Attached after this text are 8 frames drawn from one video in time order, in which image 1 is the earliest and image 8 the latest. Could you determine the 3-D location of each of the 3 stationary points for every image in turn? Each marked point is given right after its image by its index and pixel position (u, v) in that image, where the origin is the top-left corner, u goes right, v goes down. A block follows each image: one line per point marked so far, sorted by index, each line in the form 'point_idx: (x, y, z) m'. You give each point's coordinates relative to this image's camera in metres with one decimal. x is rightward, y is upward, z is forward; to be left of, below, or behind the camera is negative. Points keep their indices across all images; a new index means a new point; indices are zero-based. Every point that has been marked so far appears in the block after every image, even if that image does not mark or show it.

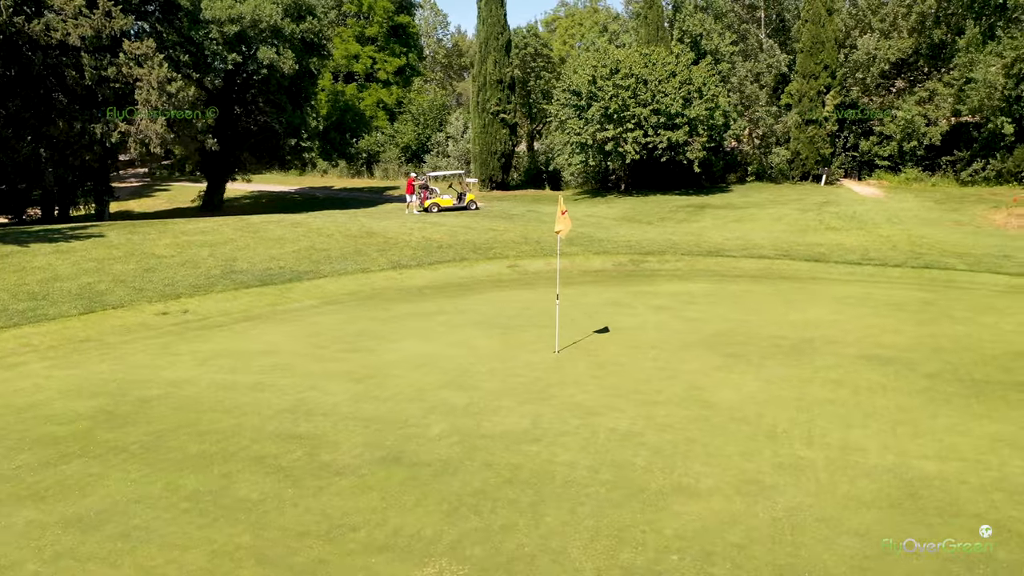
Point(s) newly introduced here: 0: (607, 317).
0: (+1.7, -0.5, +14.2) m
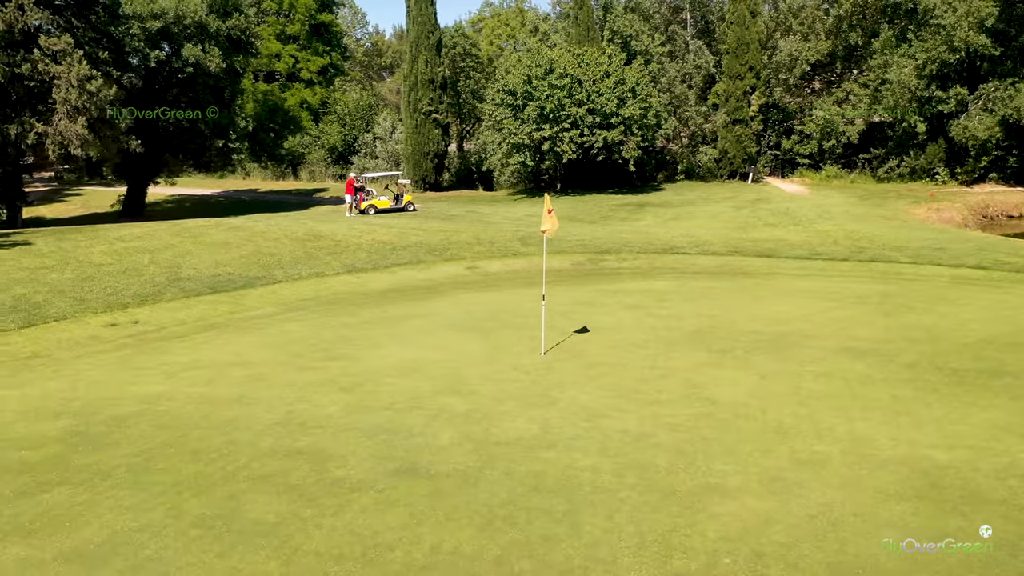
0: (+1.2, -0.5, +14.1) m
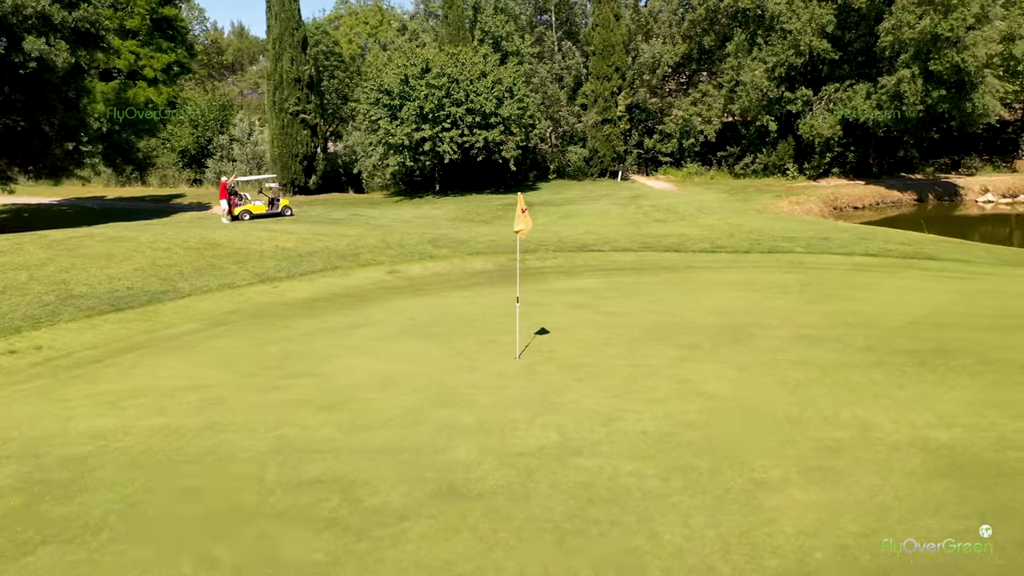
0: (+0.4, -0.5, +13.8) m
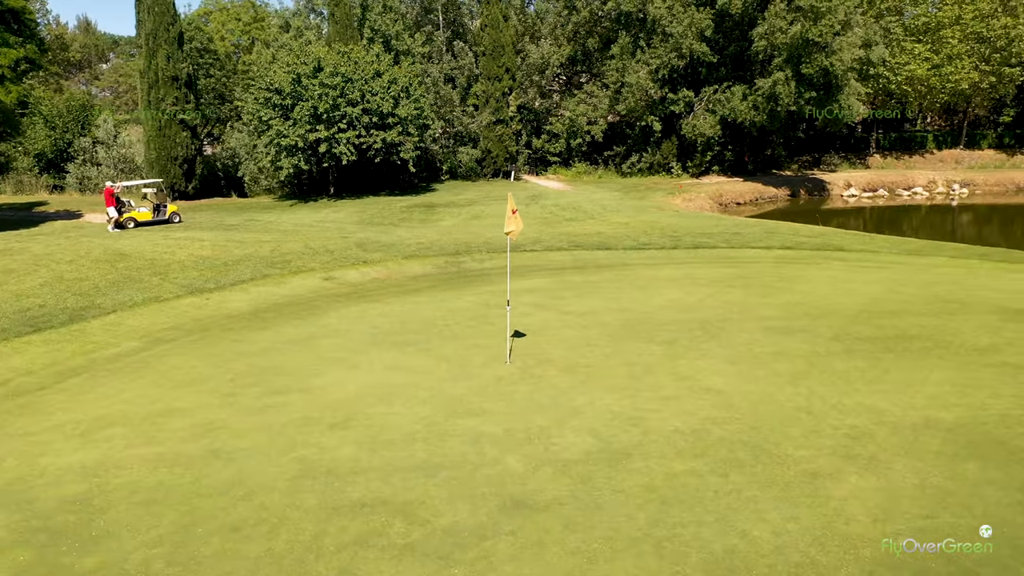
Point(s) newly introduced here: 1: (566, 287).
0: (-0.2, -0.5, +13.6) m
1: (+1.1, 0.0, +16.3) m
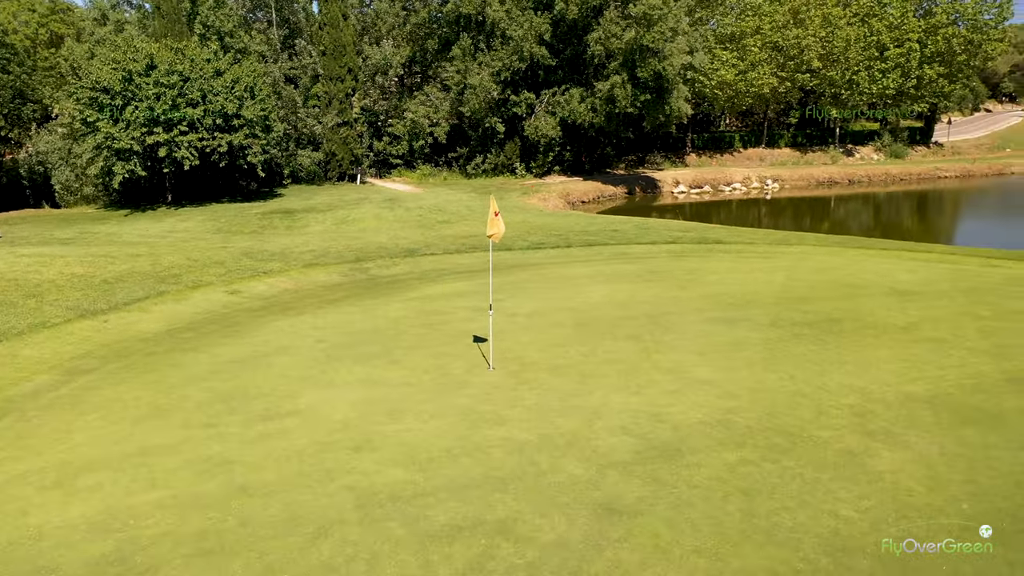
0: (-1.0, -0.6, +13.2) m
1: (-0.4, 0.0, +16.1) m
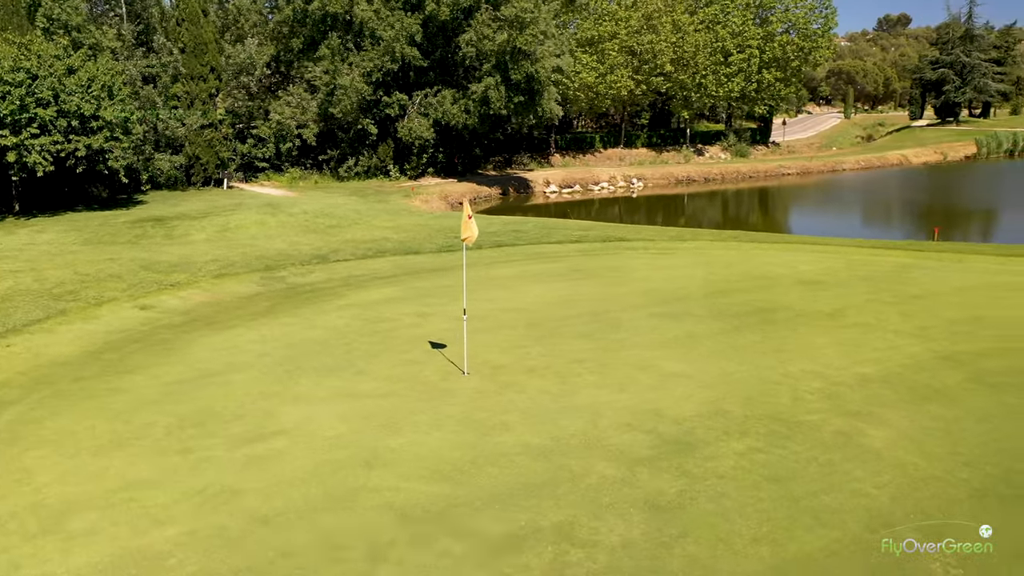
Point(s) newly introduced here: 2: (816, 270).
0: (-1.7, -0.7, +12.9) m
1: (-1.7, -0.1, +15.9) m
2: (+6.6, +0.4, +17.8) m
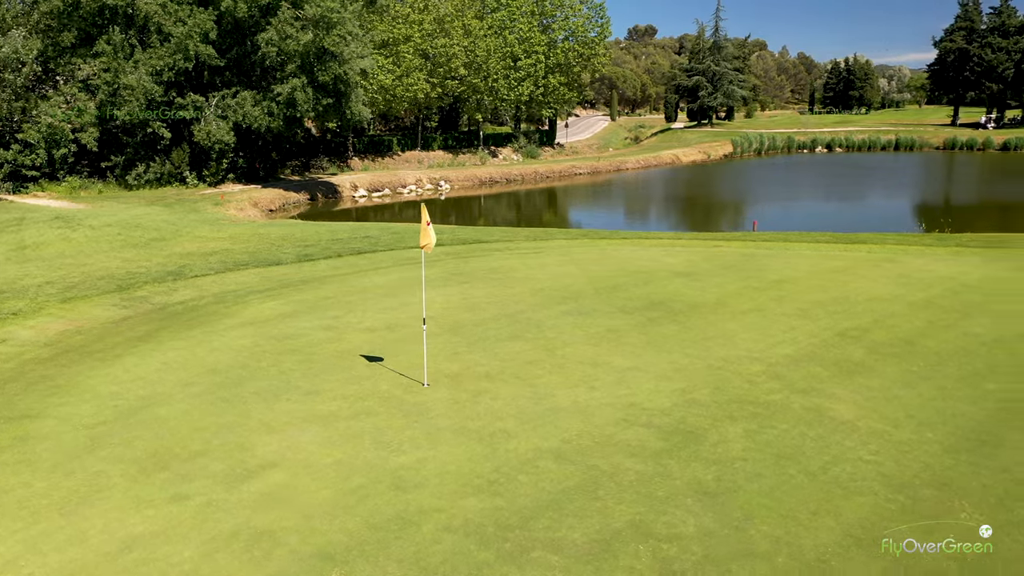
0: (-2.8, -0.9, +12.2) m
1: (-3.6, -0.3, +15.1) m
2: (+3.9, +0.6, +19.2) m
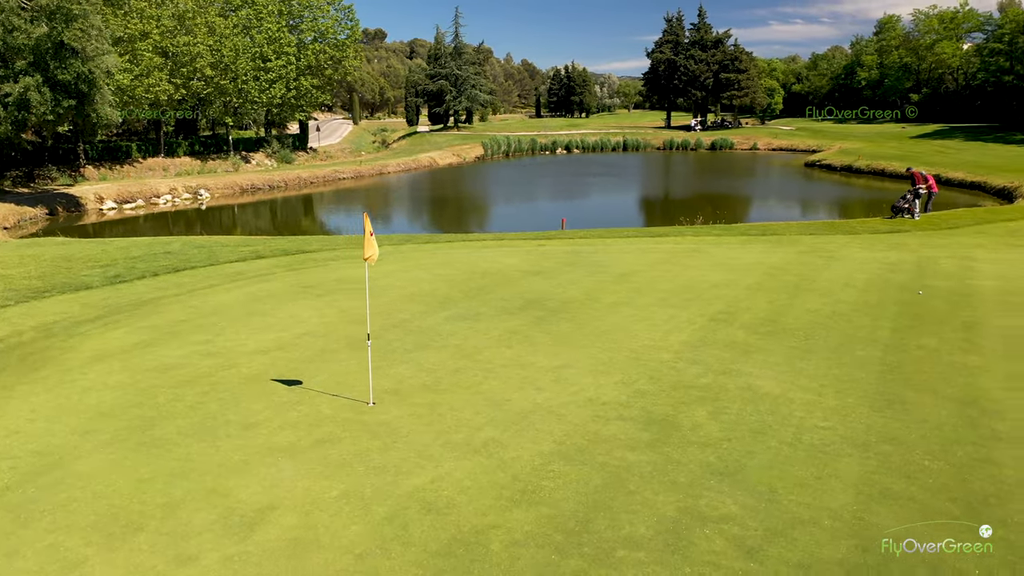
0: (-3.9, -1.2, +11.1) m
1: (-5.6, -0.7, +13.6) m
2: (+0.2, +0.6, +19.8) m
